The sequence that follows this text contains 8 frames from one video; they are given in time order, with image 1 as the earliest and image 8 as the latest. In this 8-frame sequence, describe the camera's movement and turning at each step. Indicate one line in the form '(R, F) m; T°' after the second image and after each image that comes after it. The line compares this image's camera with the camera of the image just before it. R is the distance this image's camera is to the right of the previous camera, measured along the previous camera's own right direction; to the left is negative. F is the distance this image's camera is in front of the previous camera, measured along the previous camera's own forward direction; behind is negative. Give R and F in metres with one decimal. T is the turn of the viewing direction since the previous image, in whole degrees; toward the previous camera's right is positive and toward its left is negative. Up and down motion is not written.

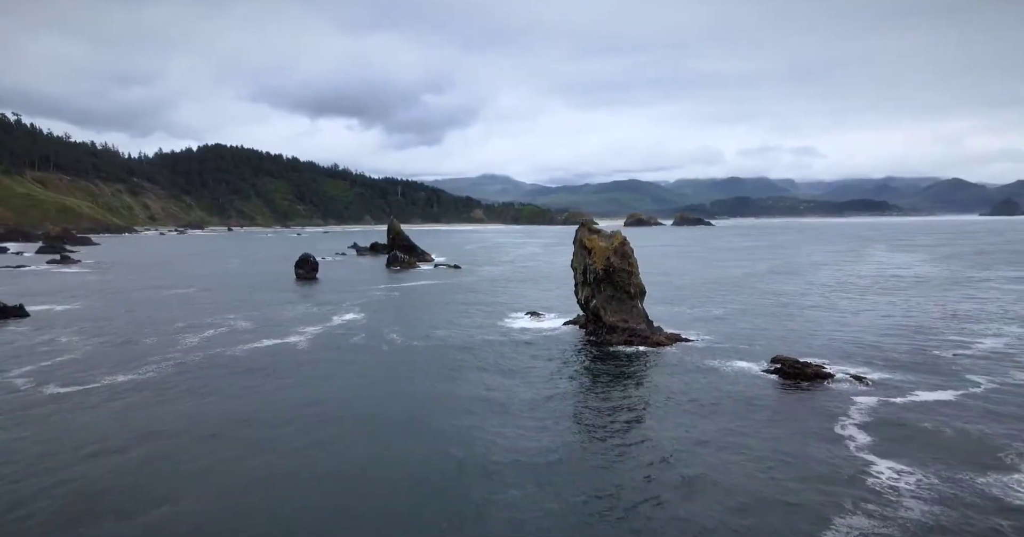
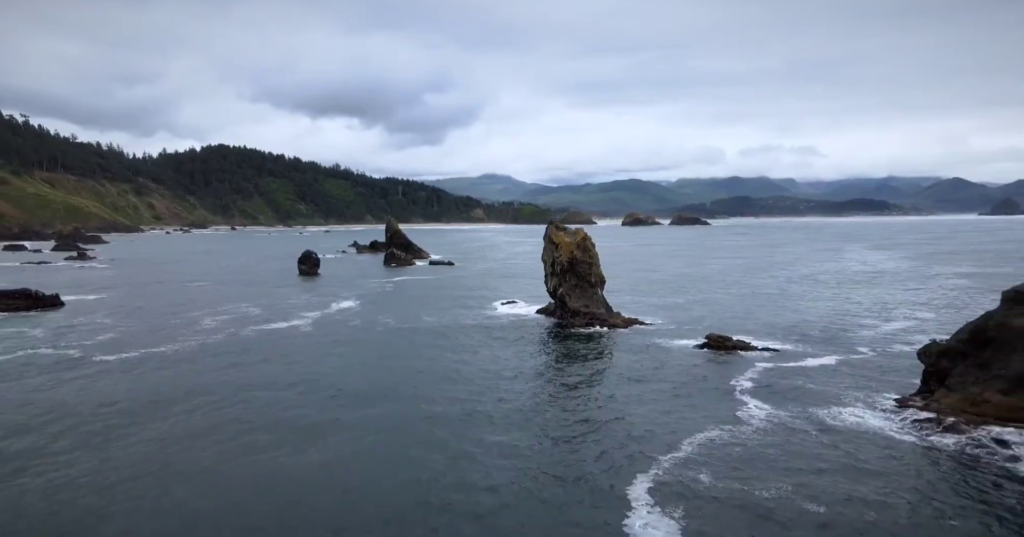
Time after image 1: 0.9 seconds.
(+1.5, -5.9) m; 0°
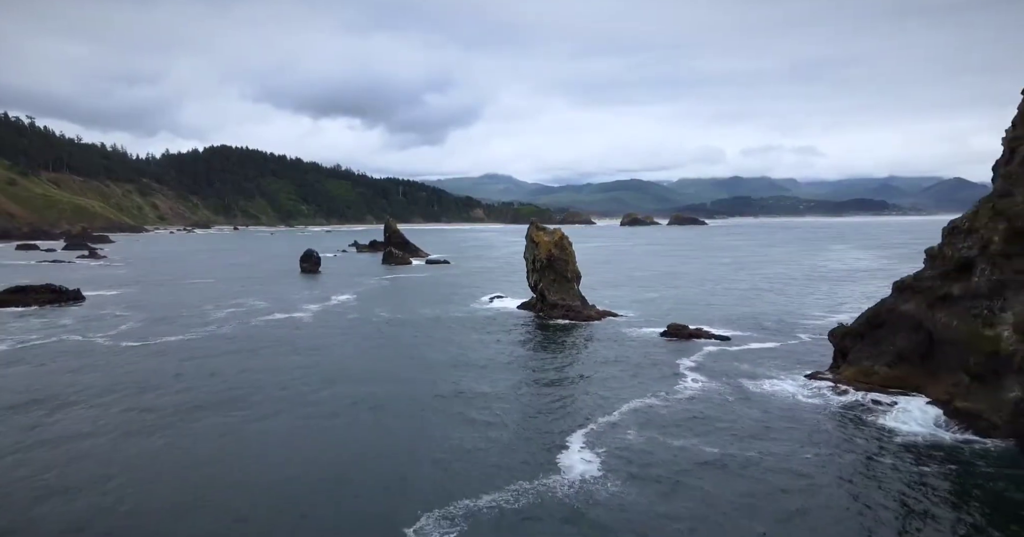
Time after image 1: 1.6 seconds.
(+1.1, -4.3) m; 0°
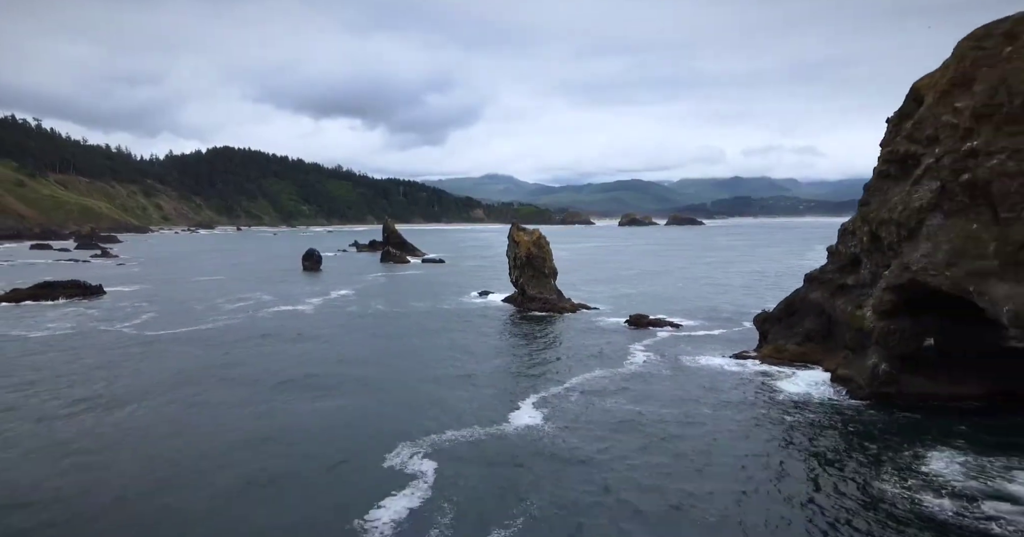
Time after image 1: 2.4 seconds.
(+1.3, -5.0) m; 0°
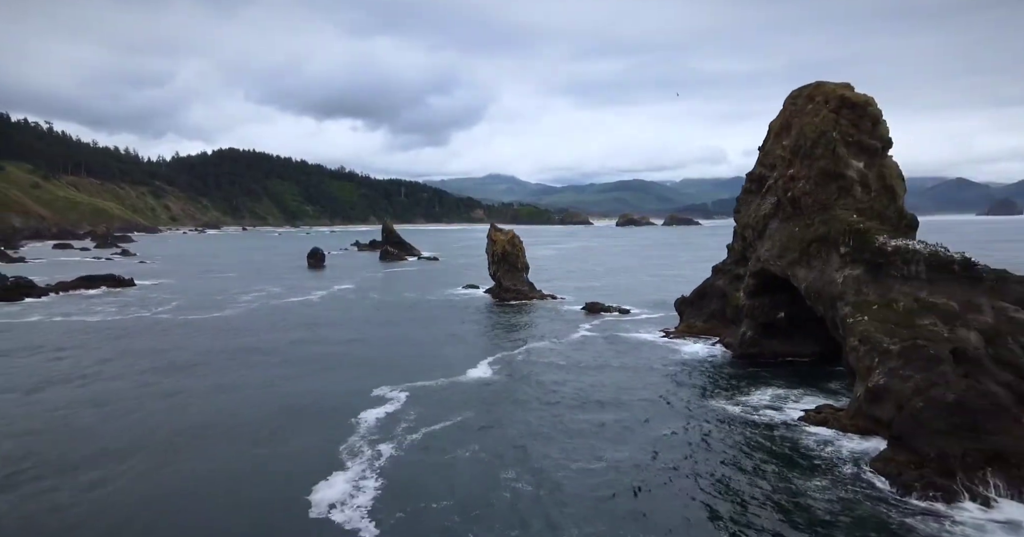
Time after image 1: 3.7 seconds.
(+1.9, -8.1) m; 0°
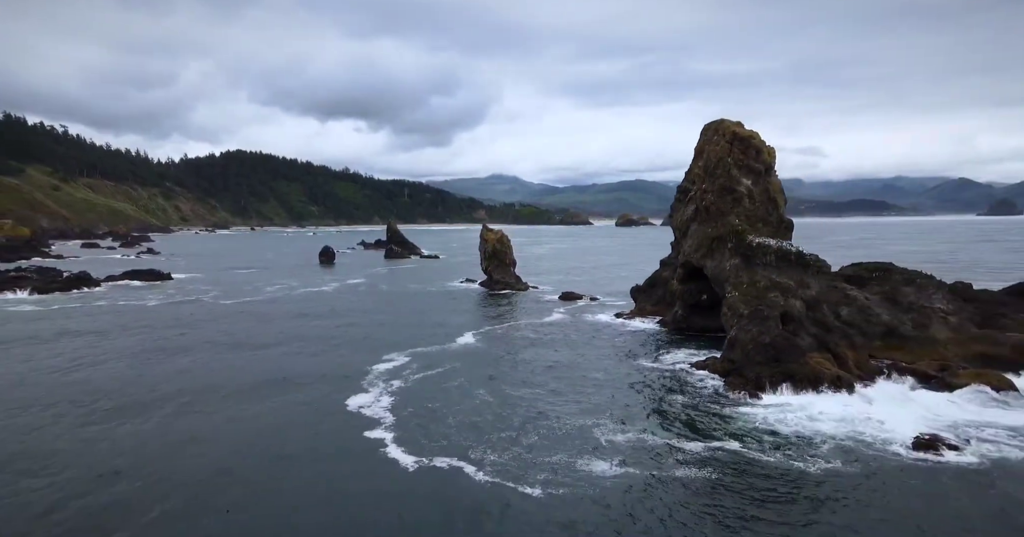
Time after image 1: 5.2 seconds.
(+1.2, -8.6) m; 0°
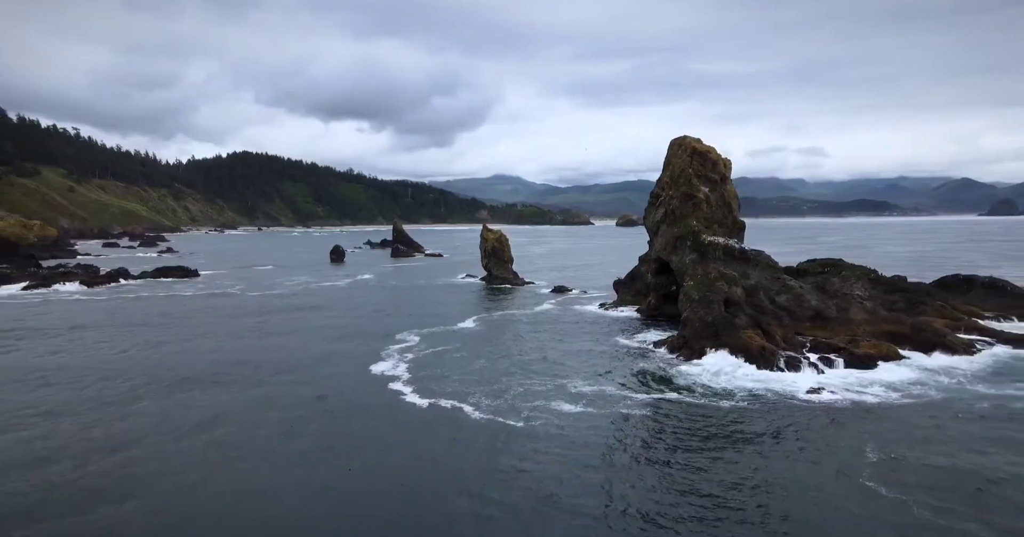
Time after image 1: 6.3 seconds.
(+0.4, -6.1) m; 0°
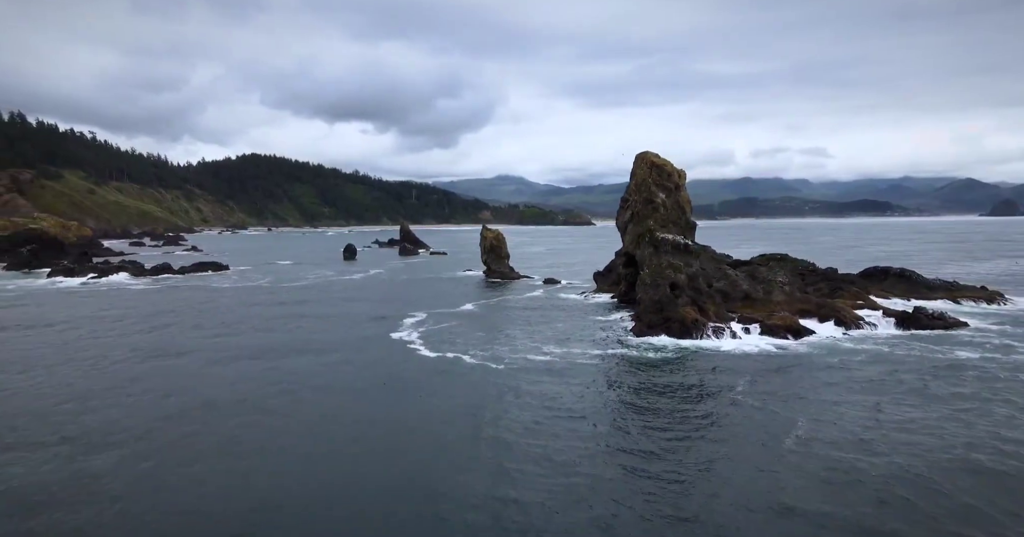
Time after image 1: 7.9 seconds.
(+0.8, -8.8) m; 0°
